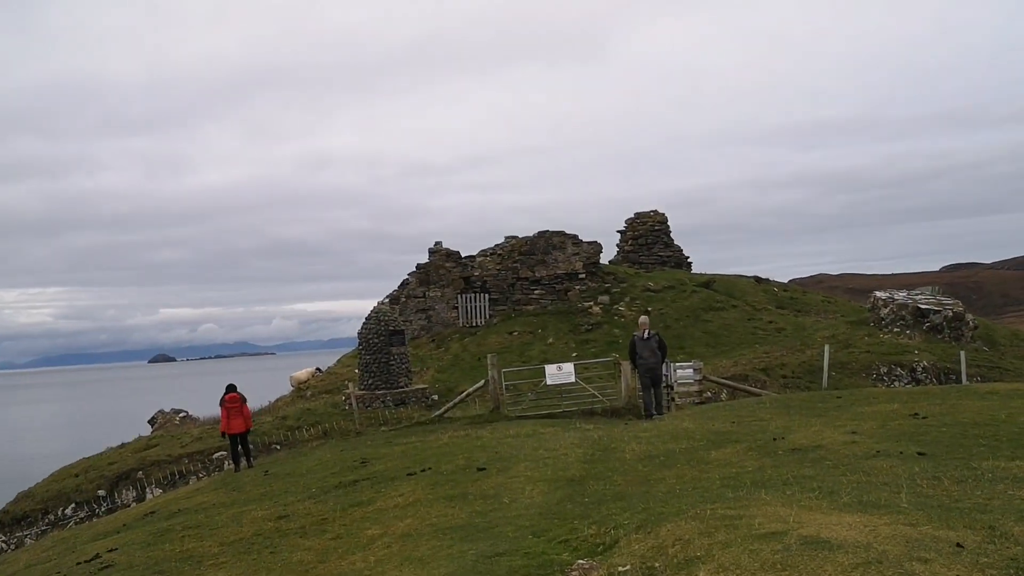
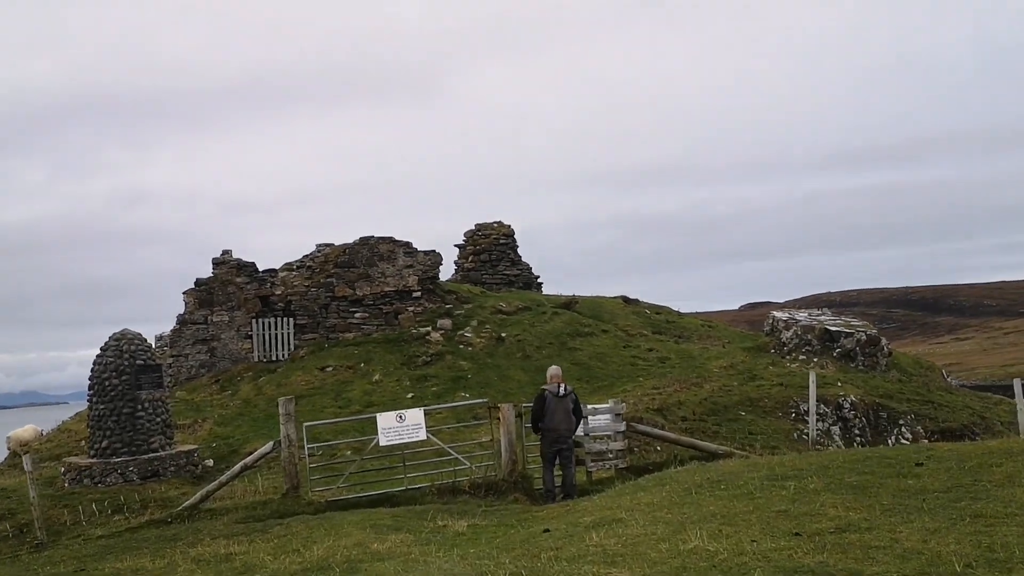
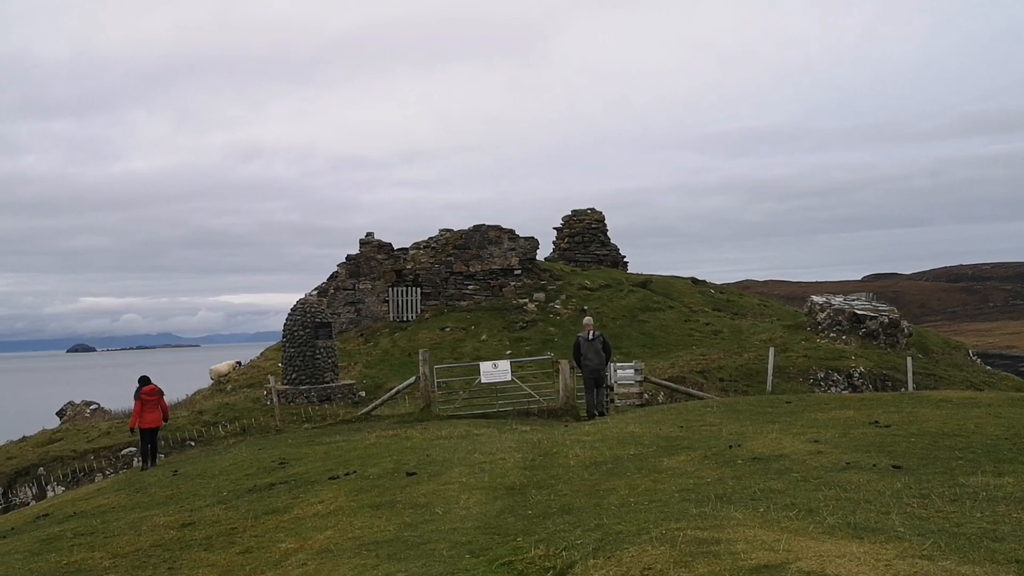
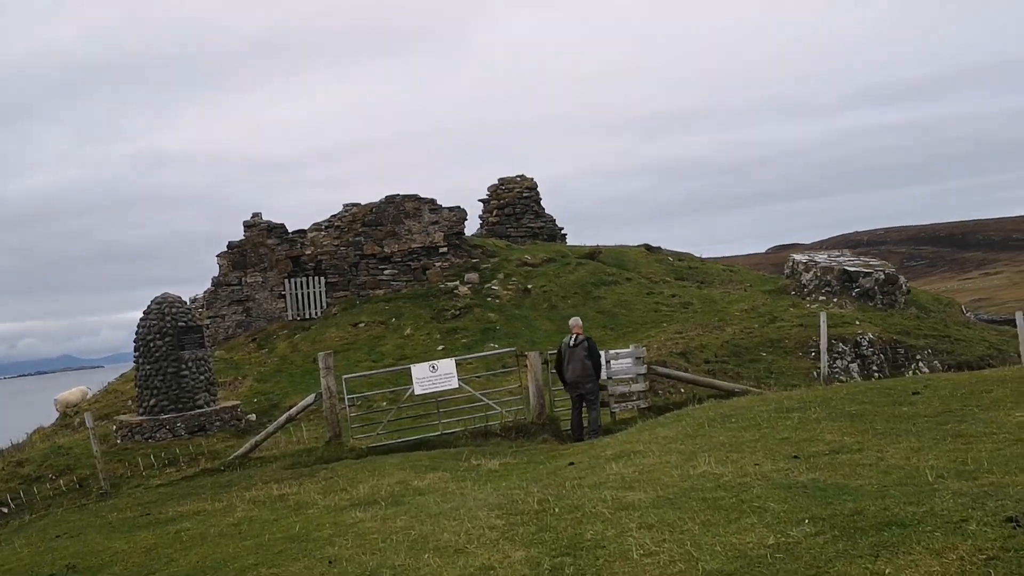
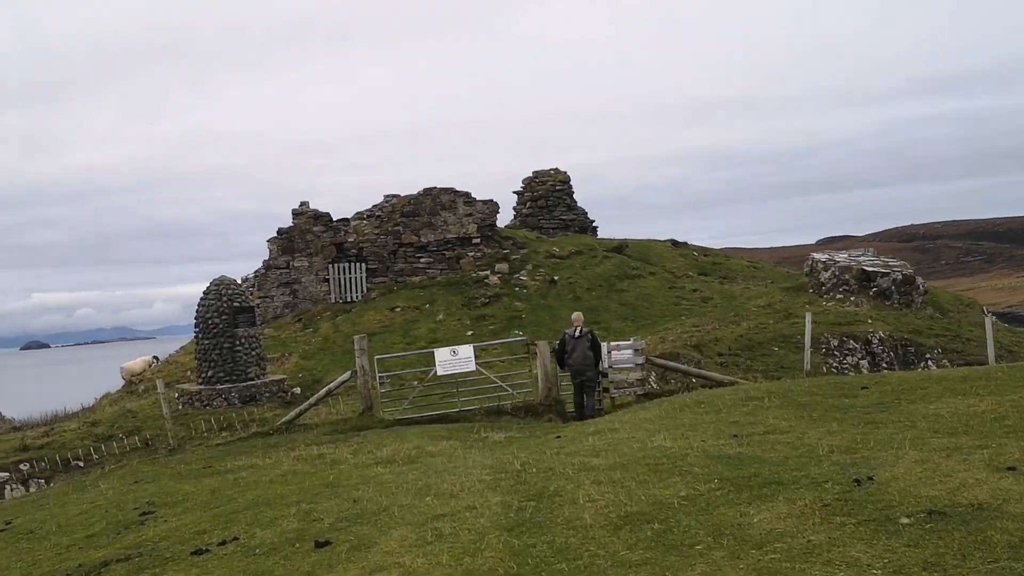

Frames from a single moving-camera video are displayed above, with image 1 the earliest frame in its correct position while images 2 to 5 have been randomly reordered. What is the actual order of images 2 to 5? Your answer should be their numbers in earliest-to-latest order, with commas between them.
3, 5, 4, 2
